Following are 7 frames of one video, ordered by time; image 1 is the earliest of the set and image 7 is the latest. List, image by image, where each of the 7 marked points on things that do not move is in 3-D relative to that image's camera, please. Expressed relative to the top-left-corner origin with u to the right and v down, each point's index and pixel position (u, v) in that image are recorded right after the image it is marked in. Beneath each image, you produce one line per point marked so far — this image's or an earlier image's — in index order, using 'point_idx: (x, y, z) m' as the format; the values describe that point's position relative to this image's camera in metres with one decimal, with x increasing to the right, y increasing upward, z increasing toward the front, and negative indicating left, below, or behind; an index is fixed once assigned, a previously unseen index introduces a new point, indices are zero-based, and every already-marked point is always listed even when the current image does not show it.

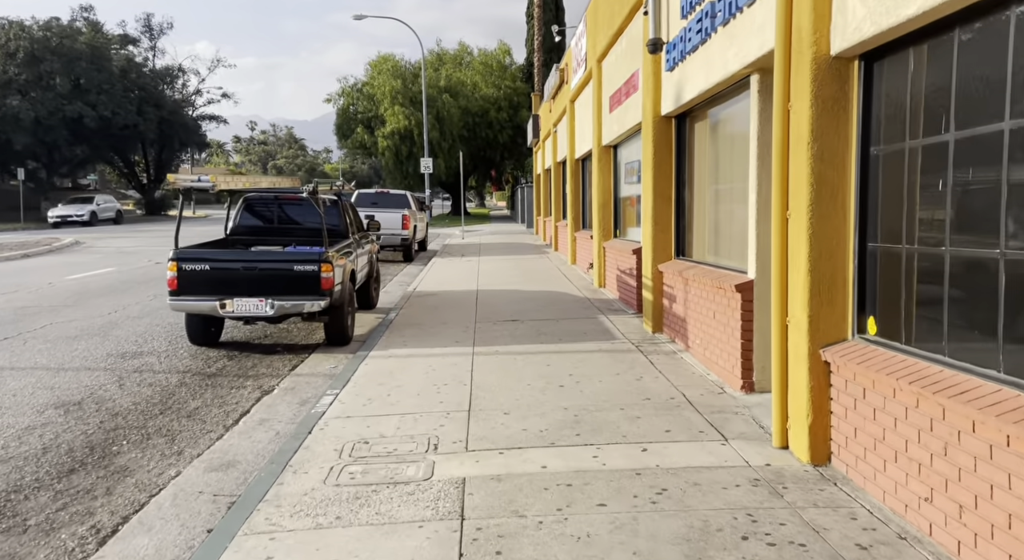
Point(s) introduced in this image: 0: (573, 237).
0: (+1.3, +0.9, +16.8) m
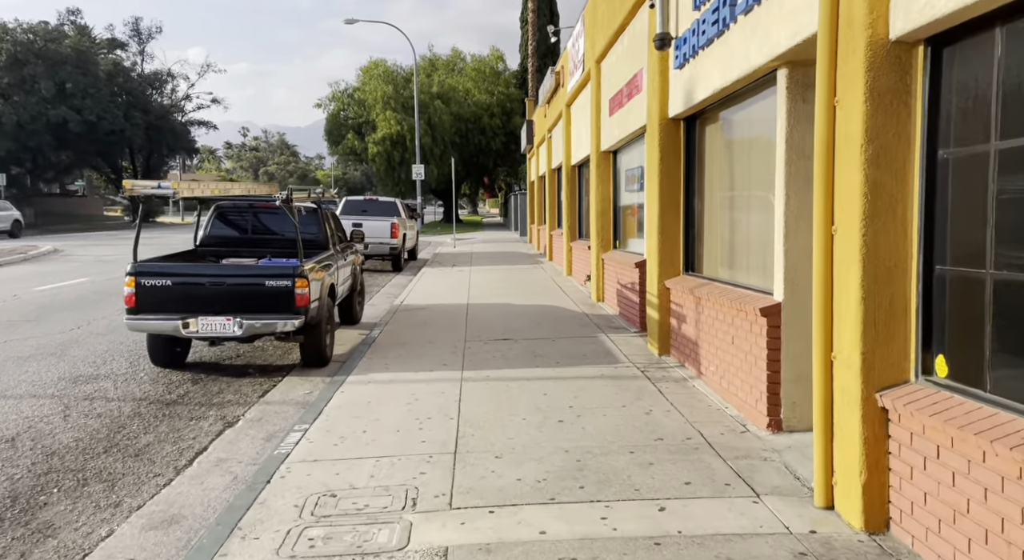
0: (+1.2, +0.7, +16.1) m
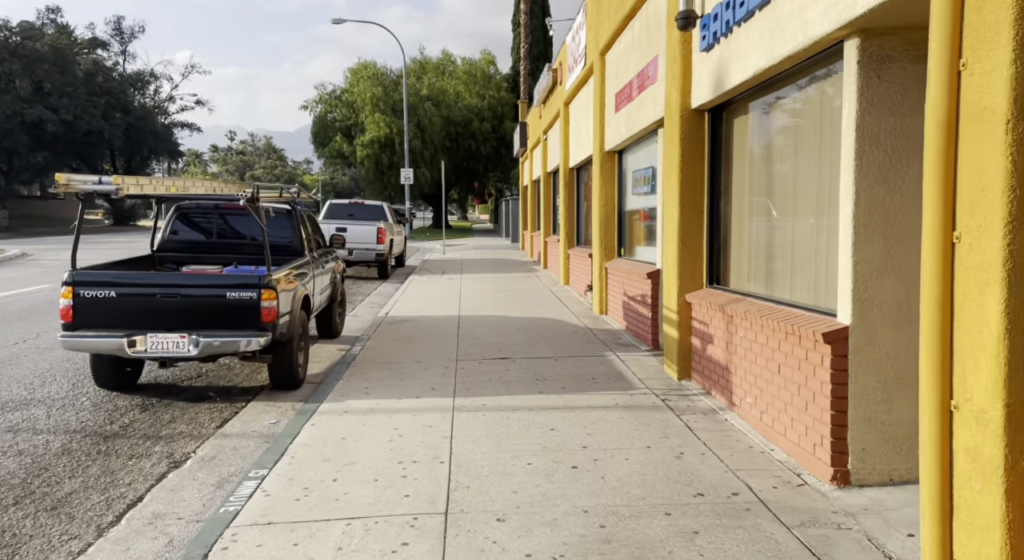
0: (+1.1, +0.5, +15.2) m
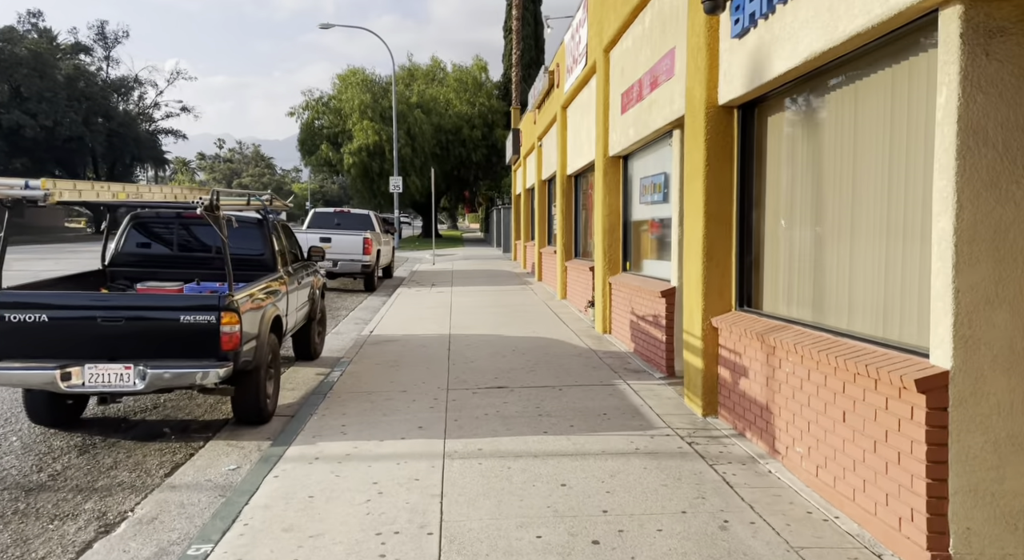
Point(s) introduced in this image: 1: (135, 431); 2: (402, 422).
0: (+1.0, +0.2, +14.3) m
1: (-3.1, -1.2, +6.3) m
2: (-0.9, -1.1, +5.9) m
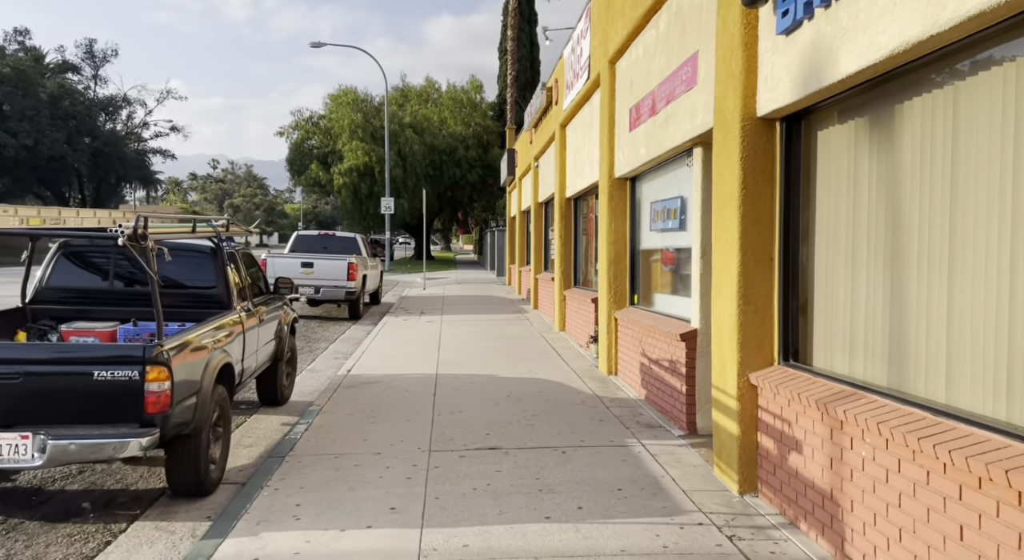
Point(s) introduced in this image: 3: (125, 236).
0: (+0.9, -0.3, +13.3) m
1: (-3.2, -1.5, +5.2) m
2: (-0.9, -1.4, +4.8) m
3: (-2.3, +0.3, +4.6) m
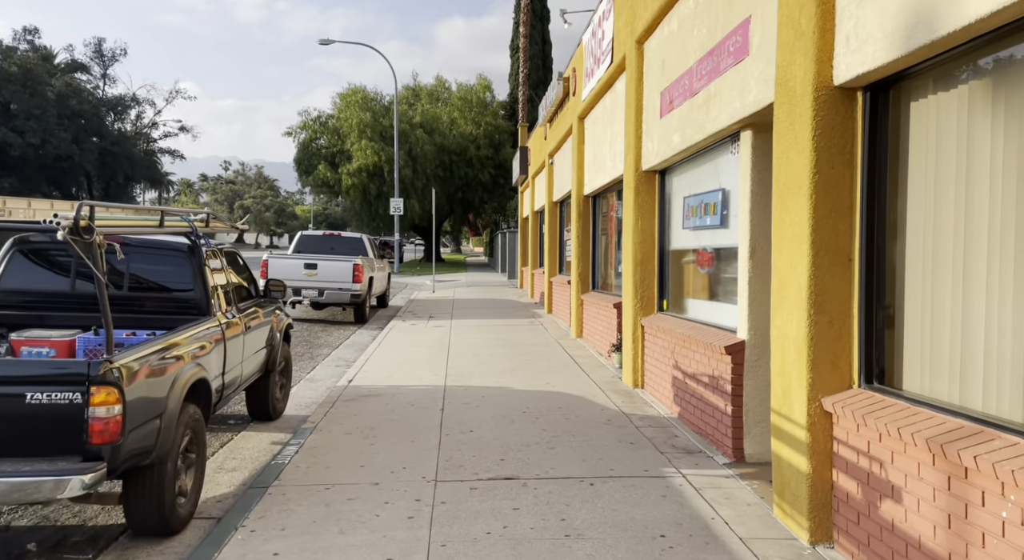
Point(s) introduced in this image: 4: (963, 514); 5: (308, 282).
0: (+1.1, -0.3, +12.4) m
1: (-3.0, -1.5, +4.4) m
2: (-0.8, -1.4, +4.0) m
3: (-2.2, +0.3, +3.8) m
4: (+1.7, -0.9, +2.9) m
5: (-4.2, 0.0, +15.8) m
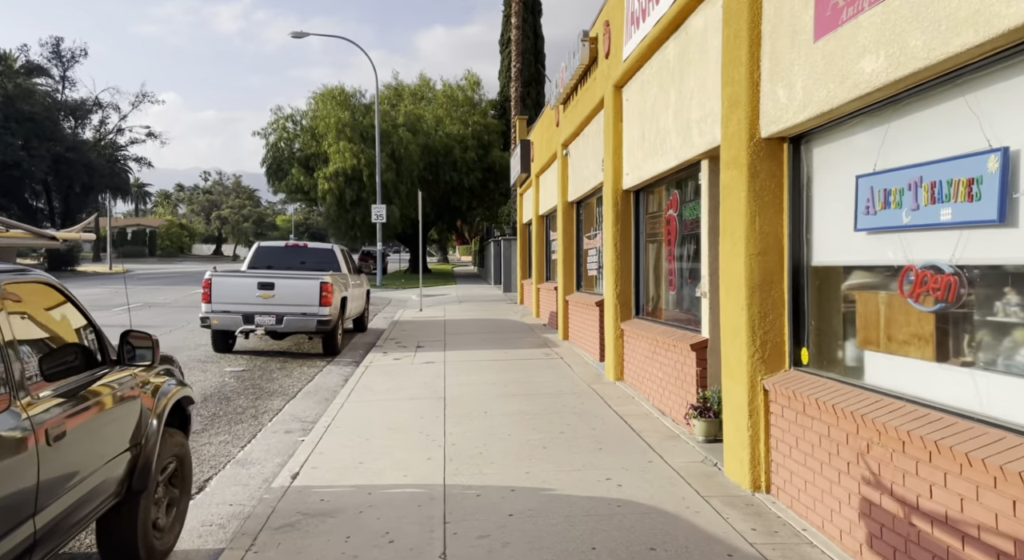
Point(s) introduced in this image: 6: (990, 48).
0: (+1.3, -0.6, +9.2) m
1: (-2.7, -1.8, +1.1) m
2: (-0.4, -1.6, +0.8) m
3: (-1.8, 0.0, +0.6) m
4: (+2.1, -1.1, -0.2) m
5: (-4.1, -0.4, +12.6) m
6: (+1.9, +0.9, +3.0) m
